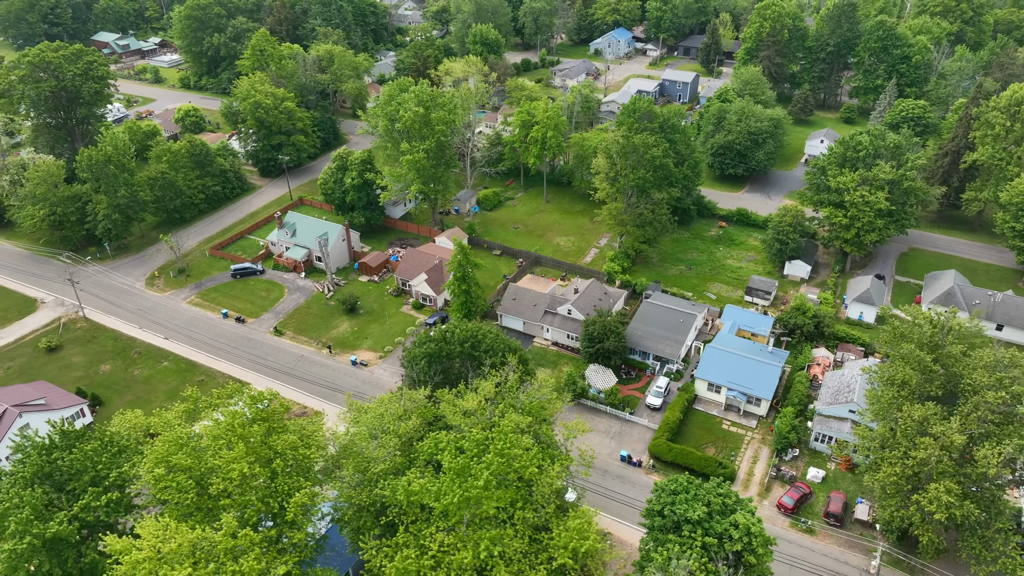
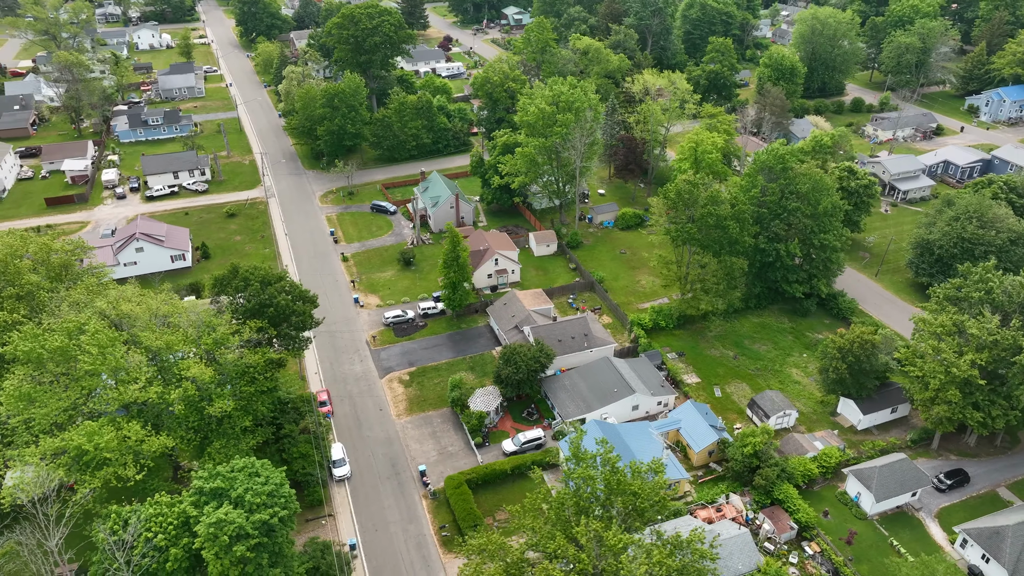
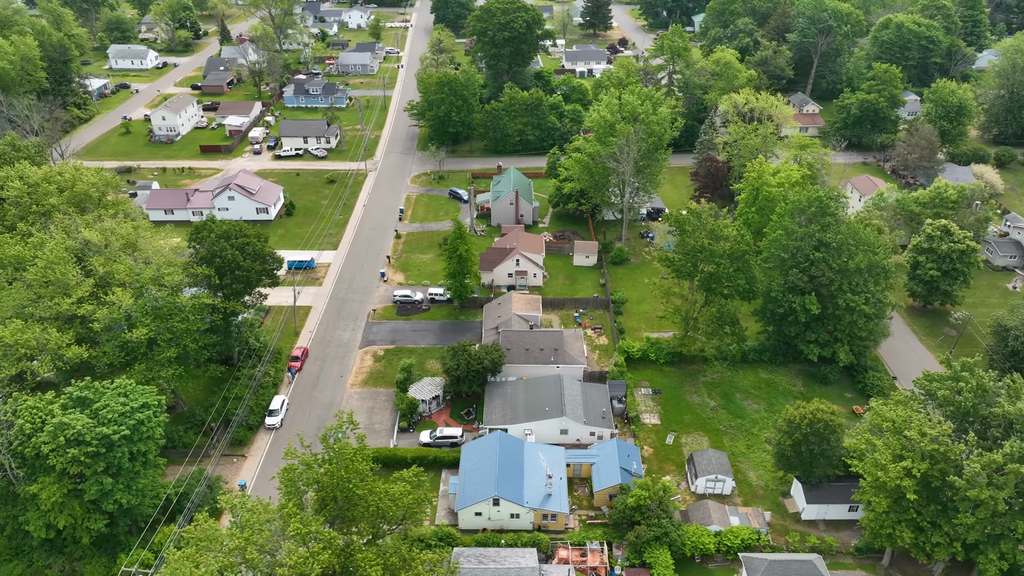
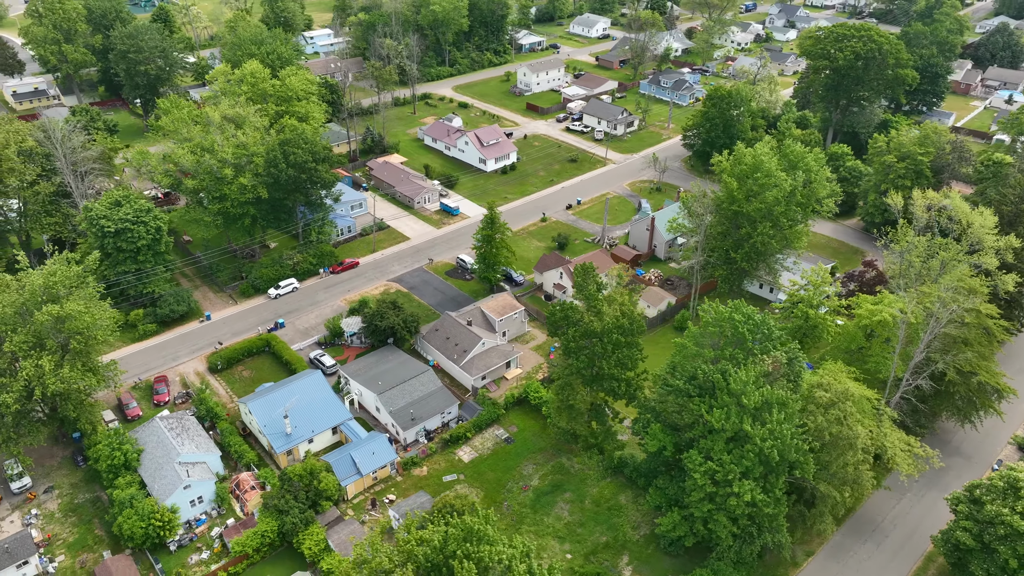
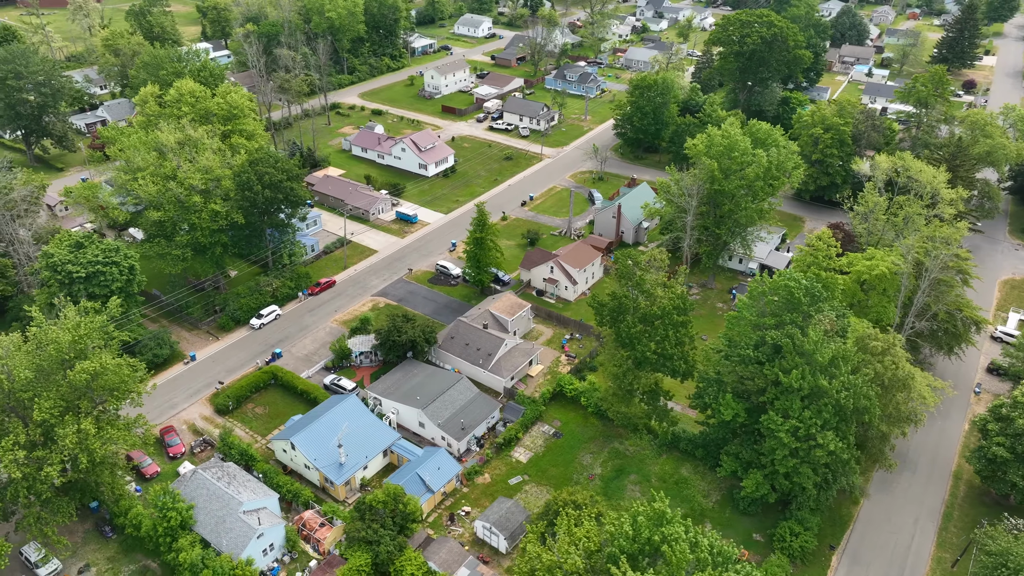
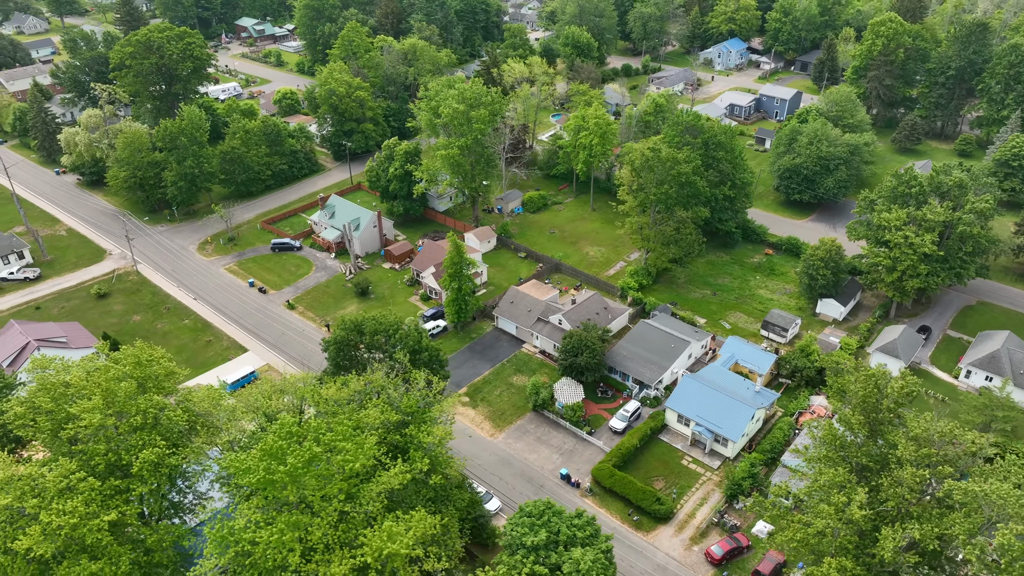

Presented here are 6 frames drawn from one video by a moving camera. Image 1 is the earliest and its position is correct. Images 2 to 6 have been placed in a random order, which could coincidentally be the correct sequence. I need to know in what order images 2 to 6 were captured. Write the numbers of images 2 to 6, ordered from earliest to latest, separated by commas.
6, 2, 3, 5, 4
